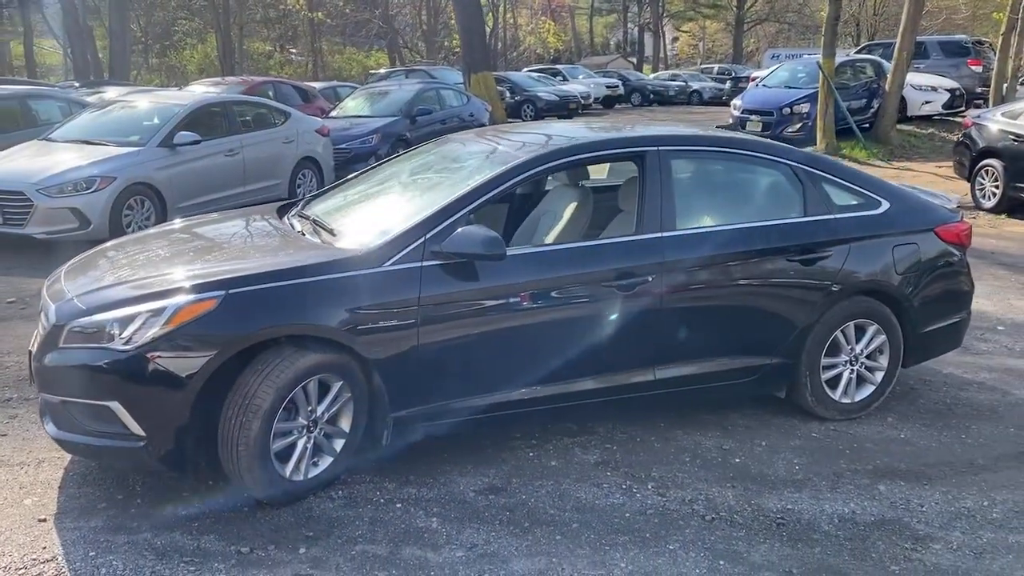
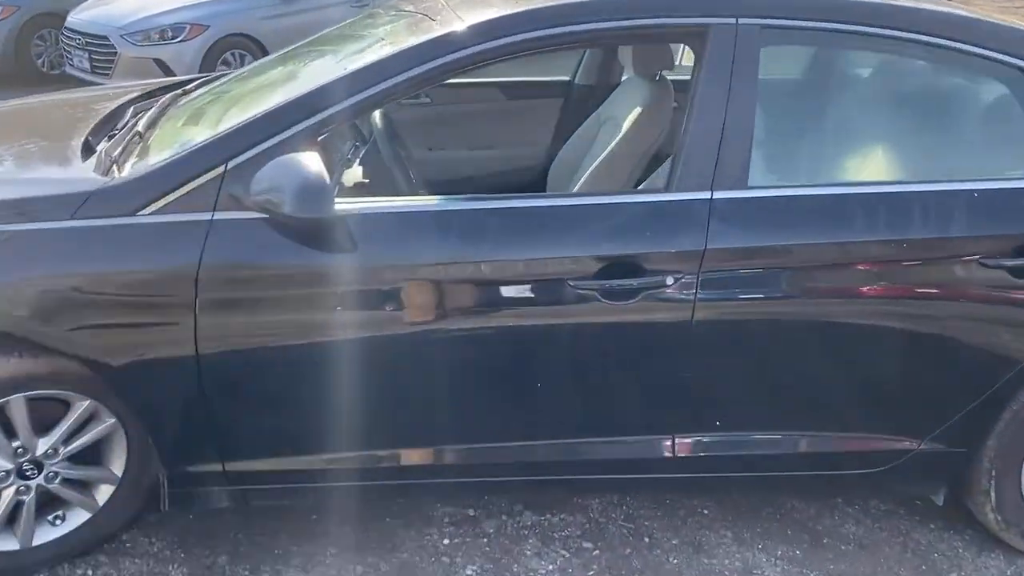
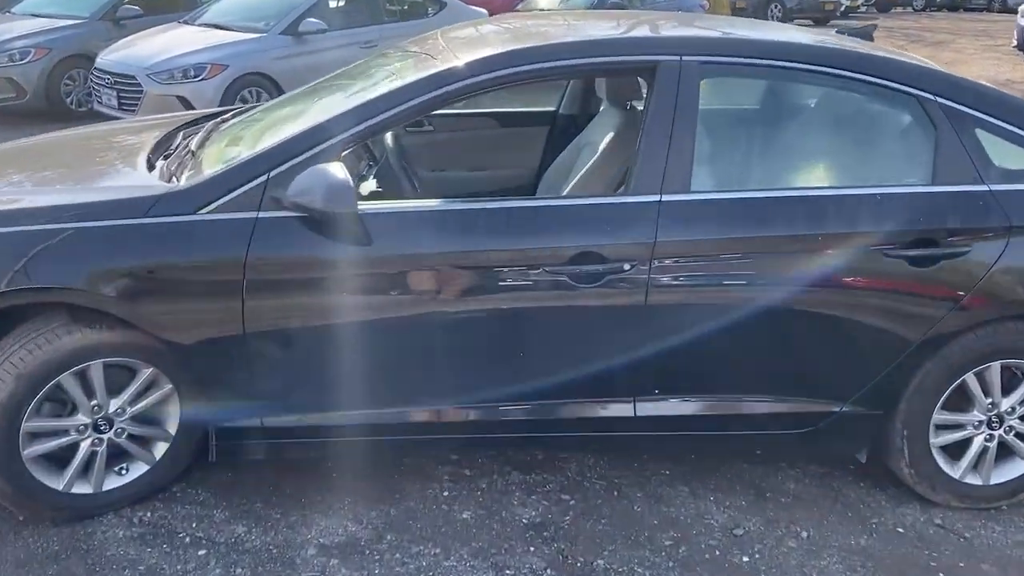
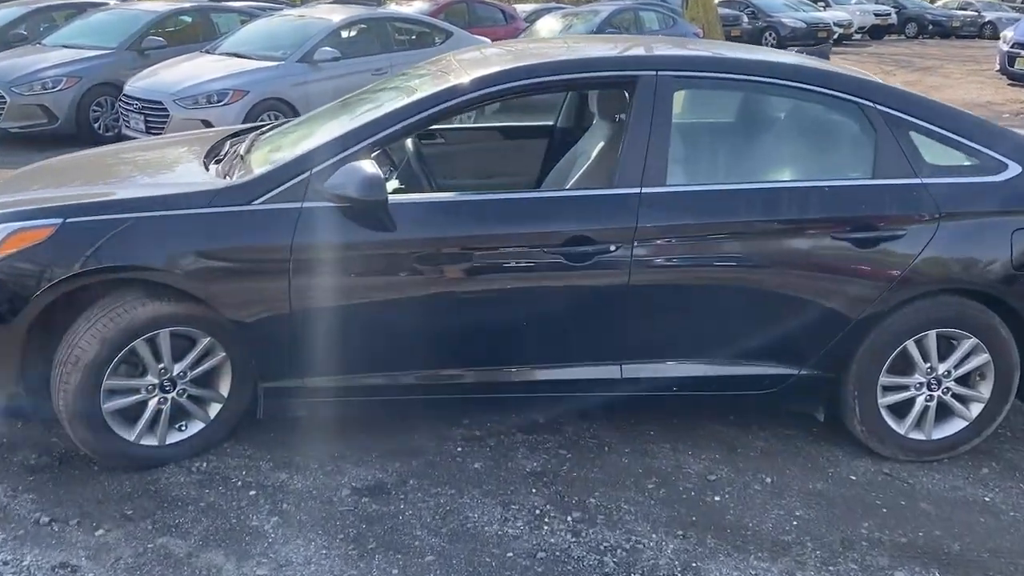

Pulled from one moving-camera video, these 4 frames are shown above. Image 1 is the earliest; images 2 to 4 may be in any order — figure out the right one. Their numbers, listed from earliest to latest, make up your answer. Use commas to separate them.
4, 3, 2
